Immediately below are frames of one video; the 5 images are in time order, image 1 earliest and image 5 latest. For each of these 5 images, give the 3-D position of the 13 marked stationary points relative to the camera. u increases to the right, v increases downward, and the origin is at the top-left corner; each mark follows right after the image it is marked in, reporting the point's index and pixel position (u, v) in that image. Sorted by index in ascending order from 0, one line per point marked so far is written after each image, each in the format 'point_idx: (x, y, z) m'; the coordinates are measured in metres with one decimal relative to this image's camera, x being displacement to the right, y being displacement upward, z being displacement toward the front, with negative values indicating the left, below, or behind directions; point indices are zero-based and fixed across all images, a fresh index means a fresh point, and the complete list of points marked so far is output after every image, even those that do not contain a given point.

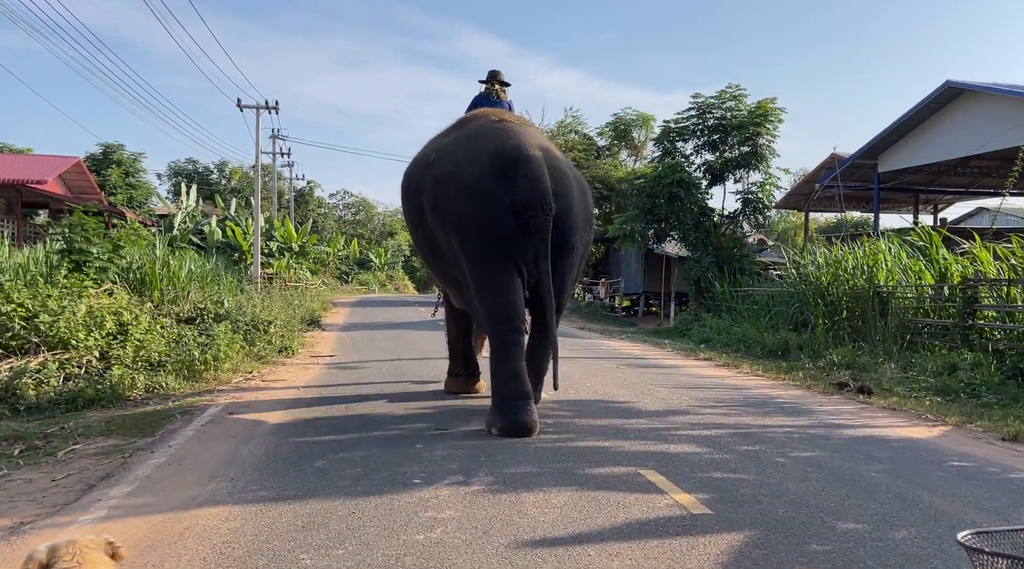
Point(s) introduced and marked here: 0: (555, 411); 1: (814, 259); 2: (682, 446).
0: (+0.3, -0.9, +5.5) m
1: (+4.6, +0.4, +11.7) m
2: (+1.0, -0.9, +4.4) m
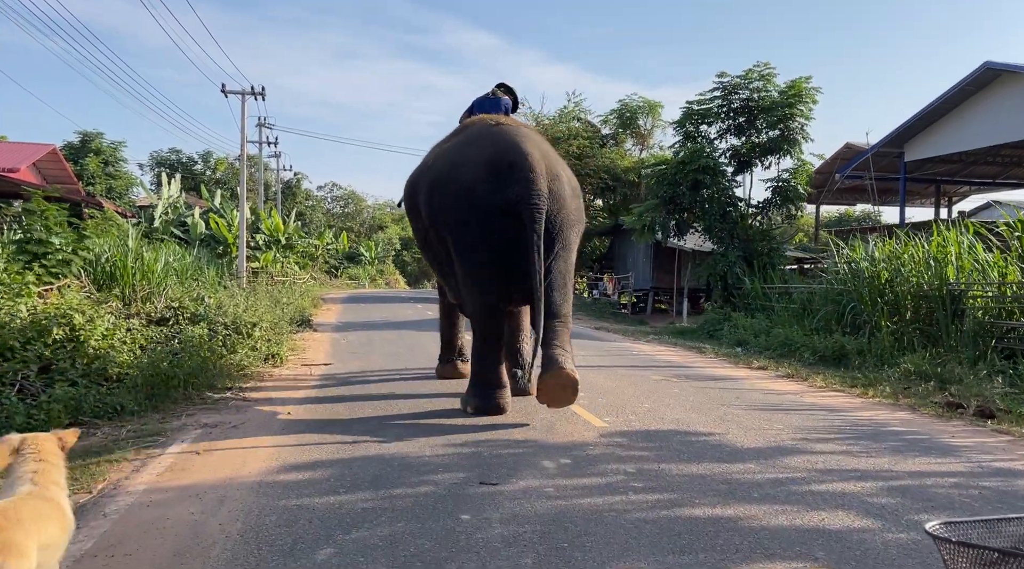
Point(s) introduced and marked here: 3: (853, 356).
0: (+0.6, -0.9, +4.2) m
1: (+4.8, +0.4, +10.4) m
2: (+1.3, -0.9, +3.1) m
3: (+4.0, -0.8, +9.1) m
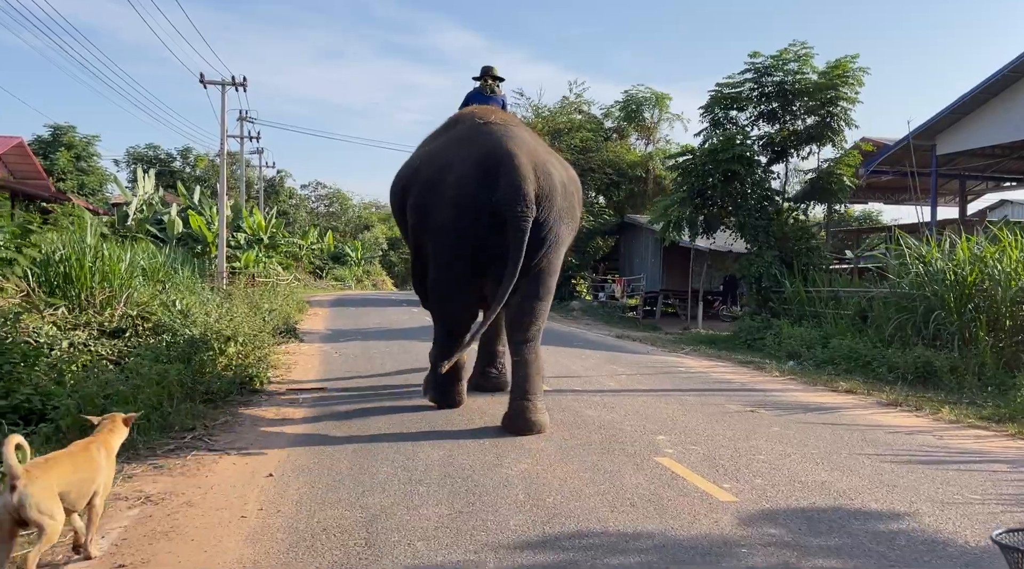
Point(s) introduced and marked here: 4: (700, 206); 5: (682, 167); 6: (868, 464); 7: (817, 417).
0: (+1.0, -0.9, +2.7) m
1: (+5.1, +0.4, +9.0) m
2: (+1.7, -1.0, +1.6) m
3: (+4.3, -0.9, +7.6) m
4: (+3.2, +1.4, +13.3) m
5: (+3.0, +2.1, +13.5) m
6: (+1.9, -0.9, +4.0) m
7: (+2.2, -0.9, +5.4) m
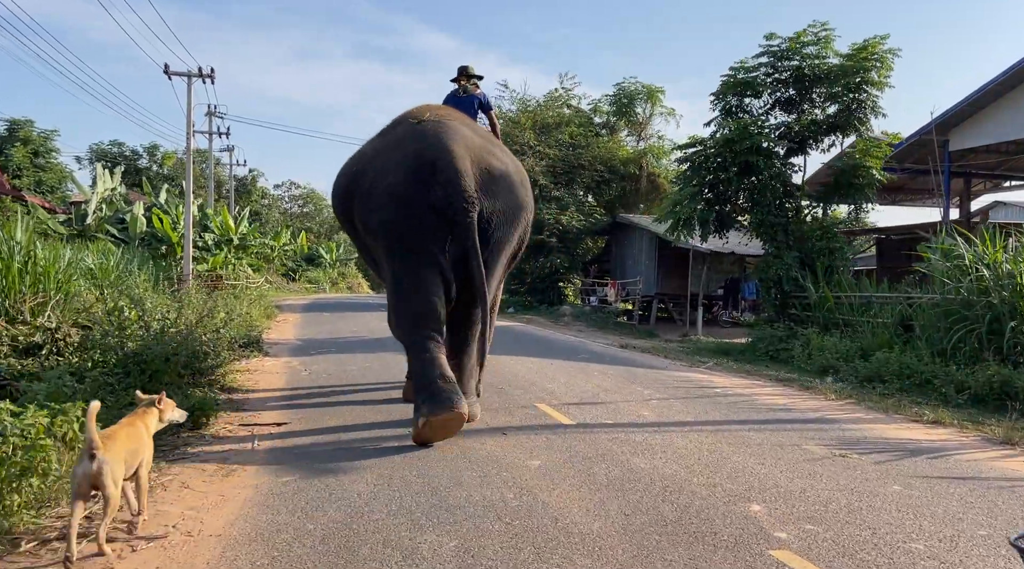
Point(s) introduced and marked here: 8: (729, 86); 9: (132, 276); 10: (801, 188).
0: (+1.2, -1.0, +1.4) m
1: (+5.1, +0.3, +7.9) m
2: (+2.0, -1.0, +0.3) m
3: (+4.4, -0.9, +6.4) m
4: (+3.1, +1.3, +12.1) m
5: (+2.9, +2.0, +12.3) m
6: (+2.0, -1.0, +2.8) m
7: (+2.3, -1.0, +4.2) m
8: (+3.5, +3.2, +12.2) m
9: (-6.5, +0.1, +13.1) m
10: (+4.4, +1.5, +11.8) m
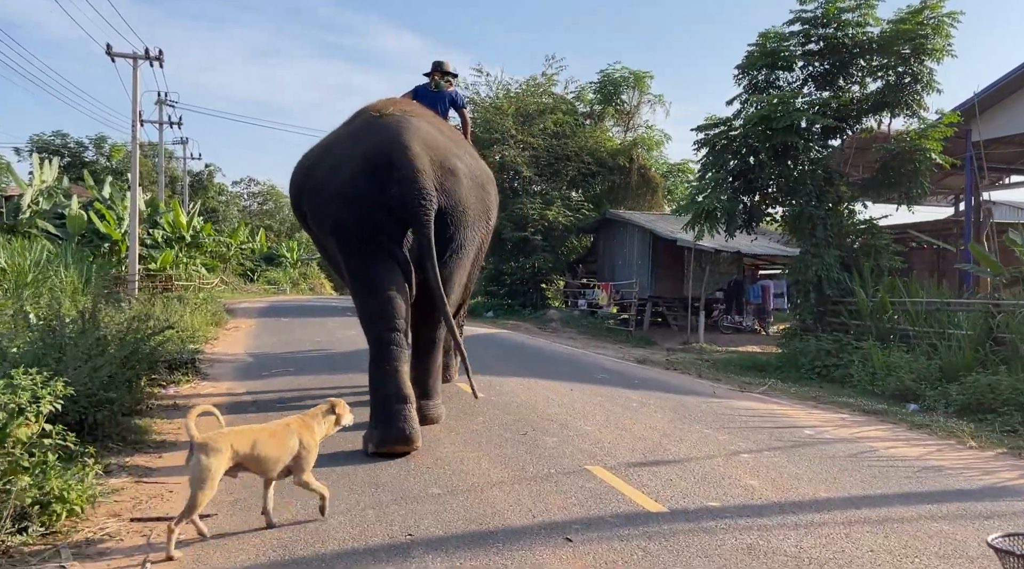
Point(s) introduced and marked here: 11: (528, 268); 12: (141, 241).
0: (+1.6, -1.0, -0.4) m
1: (+5.2, +0.3, +6.3) m
2: (+2.4, -1.0, -1.4) m
3: (+4.5, -1.0, +4.8) m
4: (+3.0, +1.2, +10.4) m
5: (+2.8, +1.9, +10.6) m
6: (+2.4, -1.0, +1.0) m
7: (+2.6, -1.0, +2.4) m
8: (+3.4, +3.1, +10.6) m
9: (-6.6, +0.1, +10.9) m
10: (+4.3, +1.4, +10.2) m
11: (+0.4, +0.4, +19.0) m
12: (-9.6, +1.1, +19.5) m
